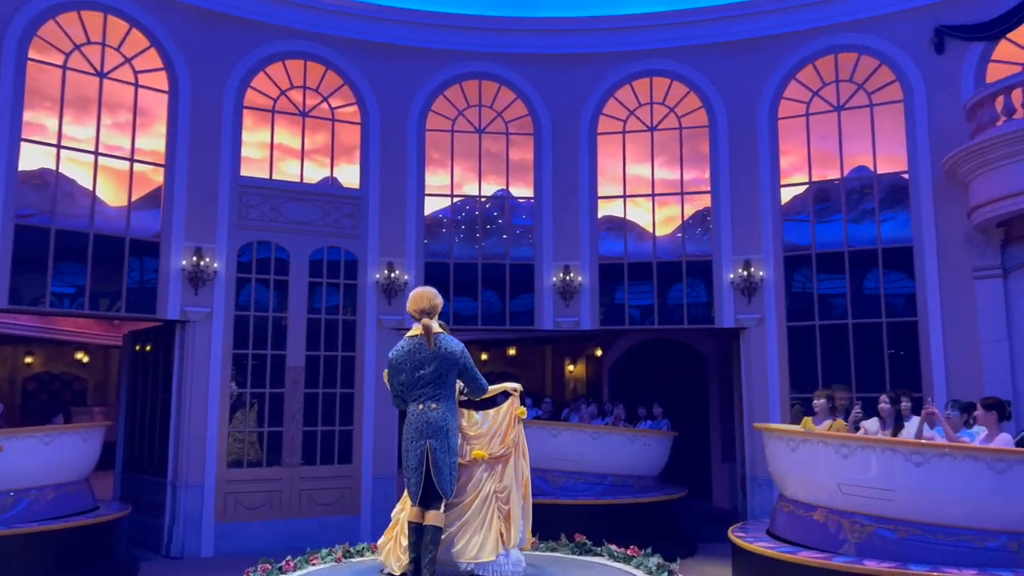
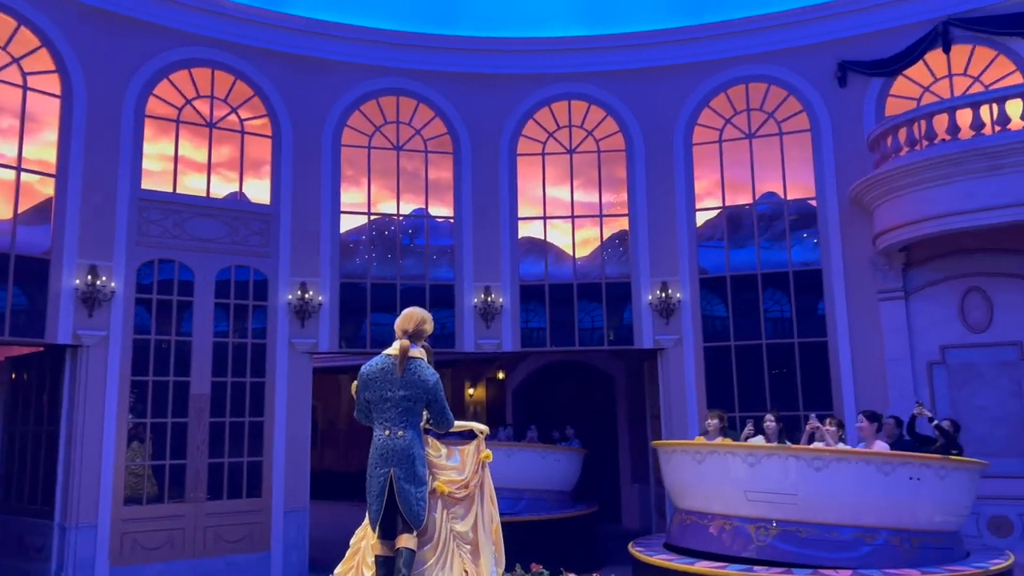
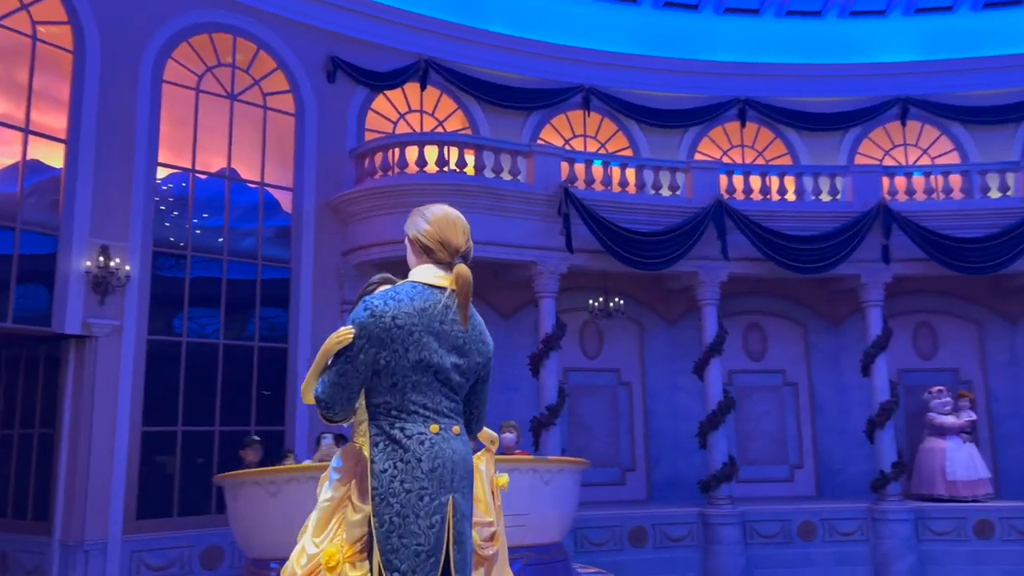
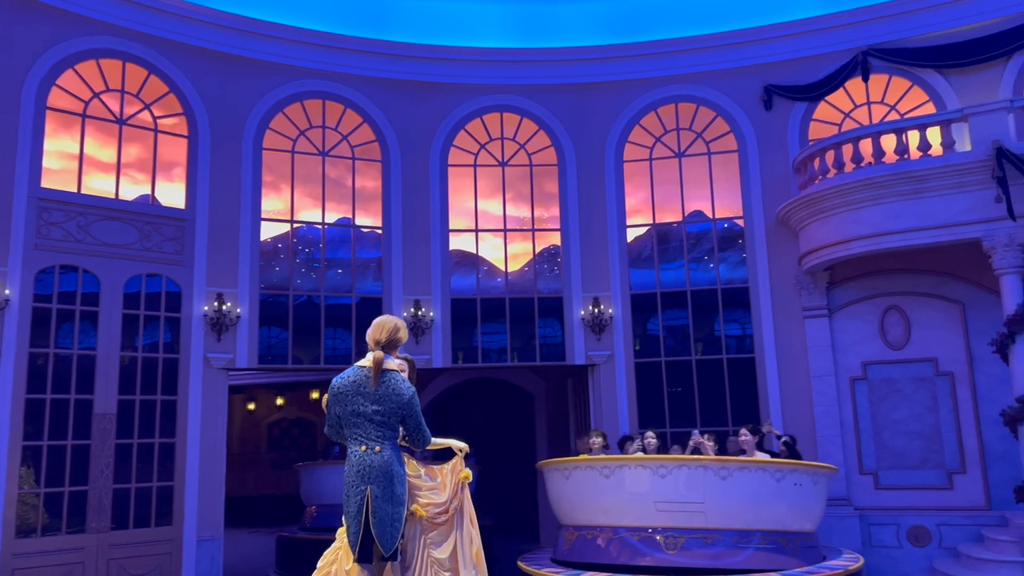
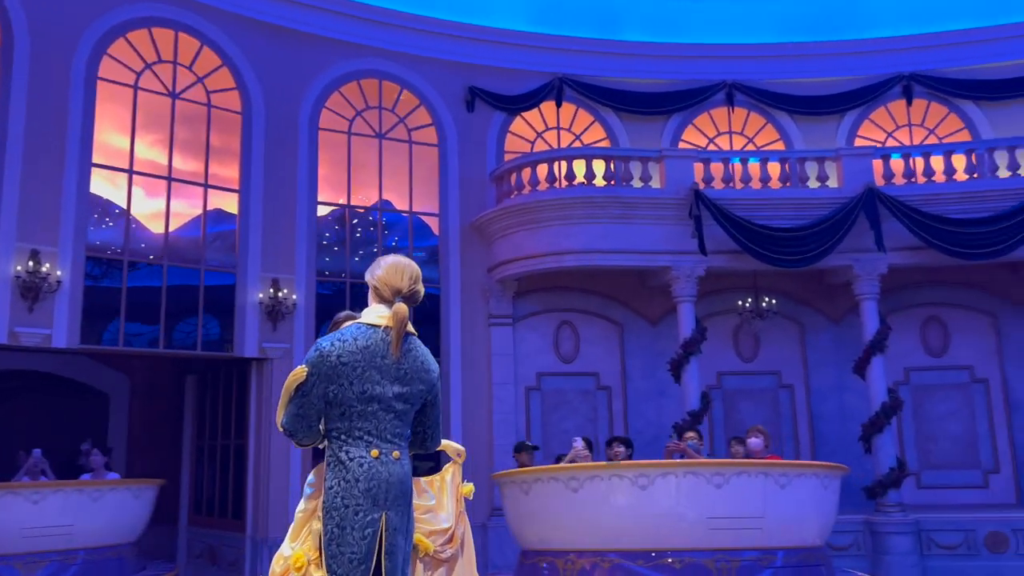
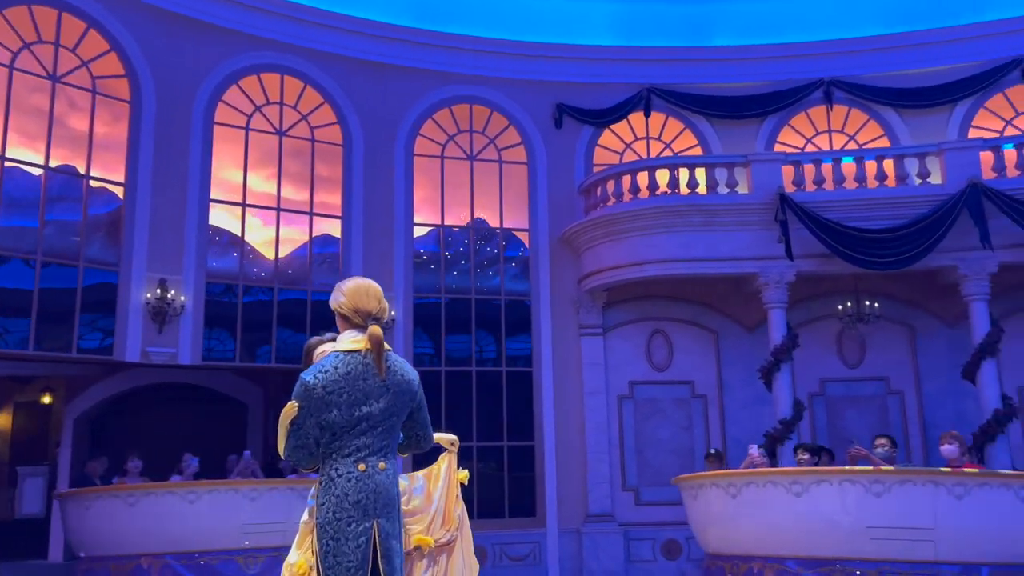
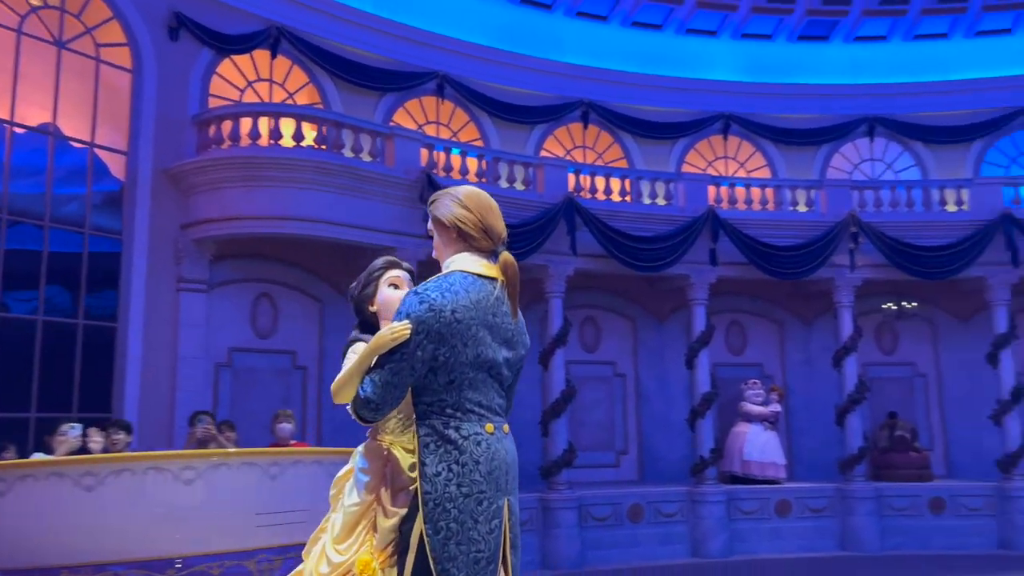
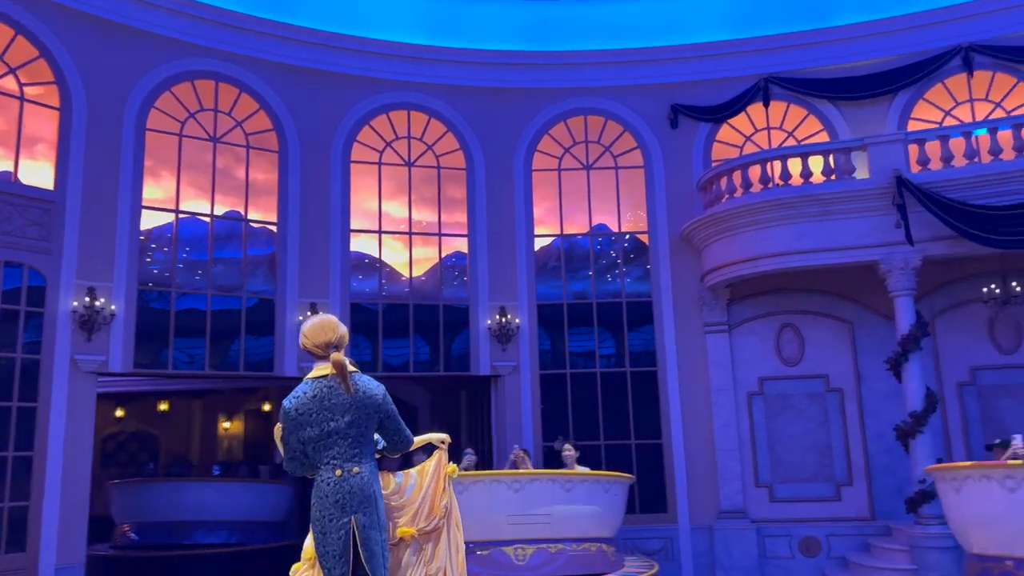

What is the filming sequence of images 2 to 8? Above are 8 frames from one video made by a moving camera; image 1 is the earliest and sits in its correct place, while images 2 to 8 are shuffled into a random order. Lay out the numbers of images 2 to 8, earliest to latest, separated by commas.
2, 4, 8, 6, 5, 3, 7
